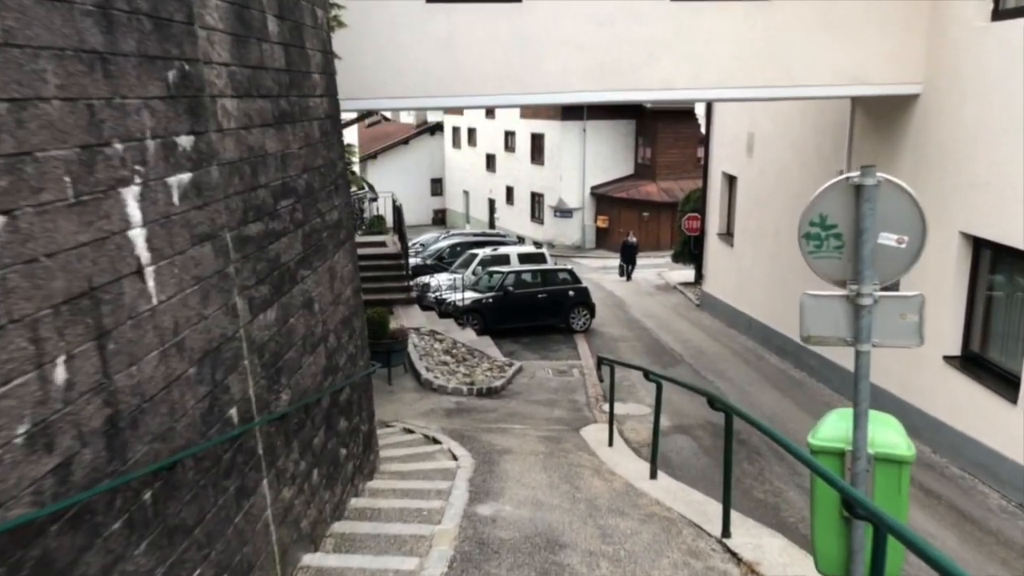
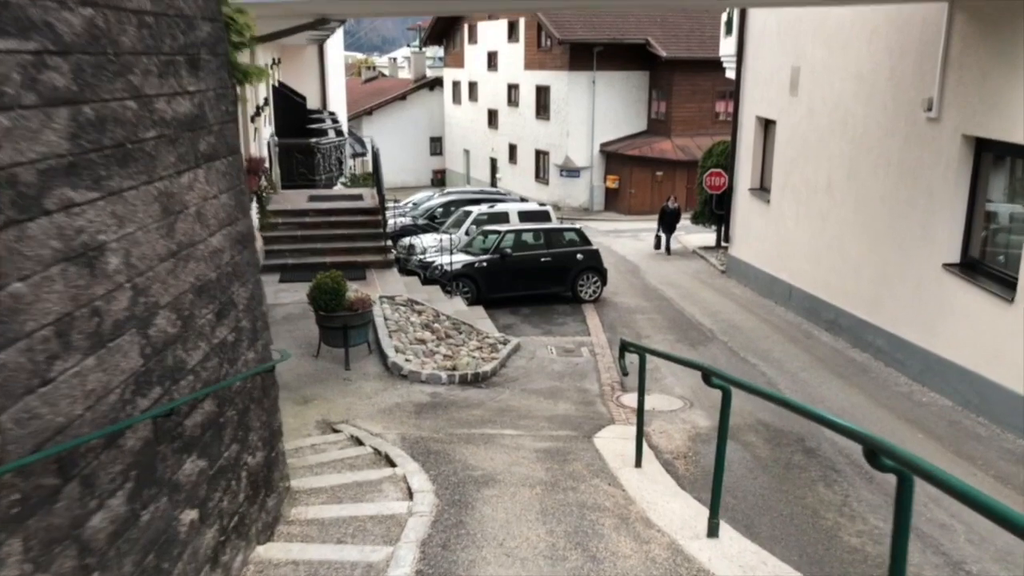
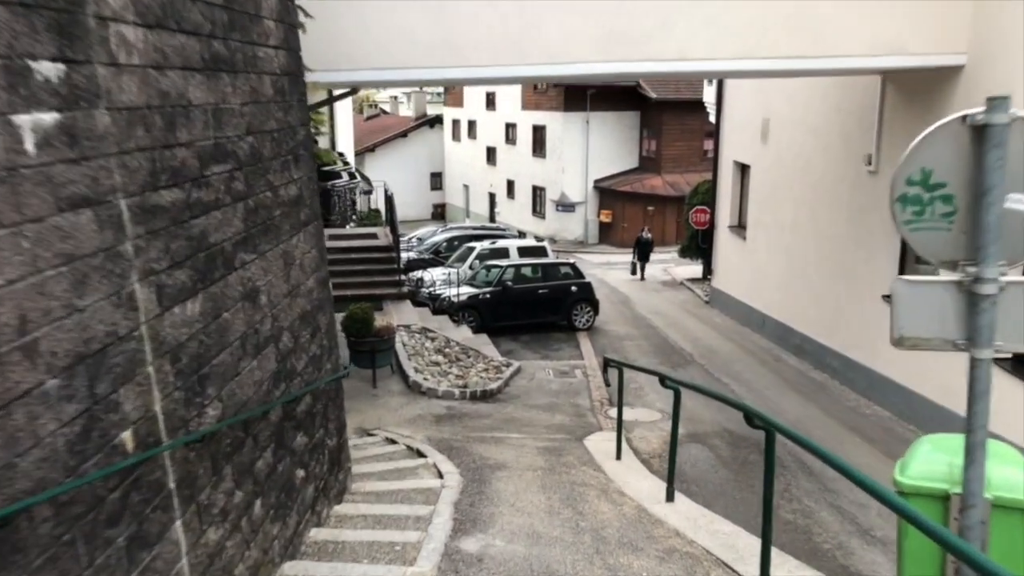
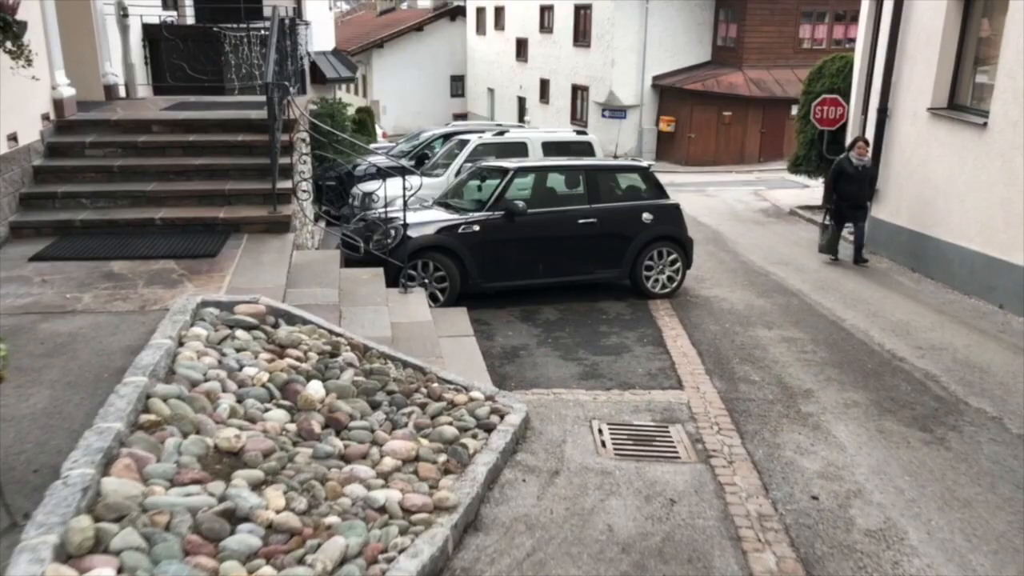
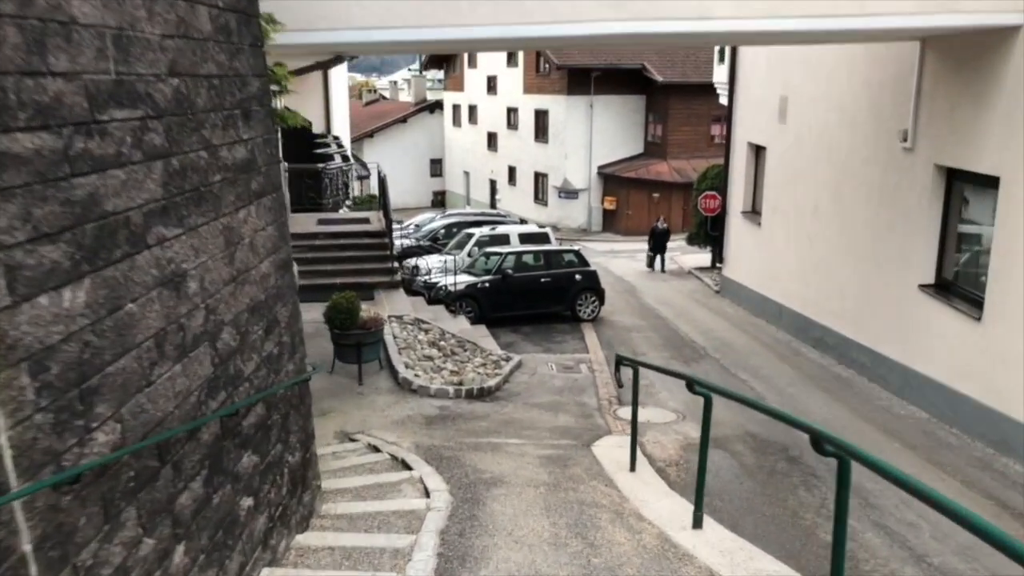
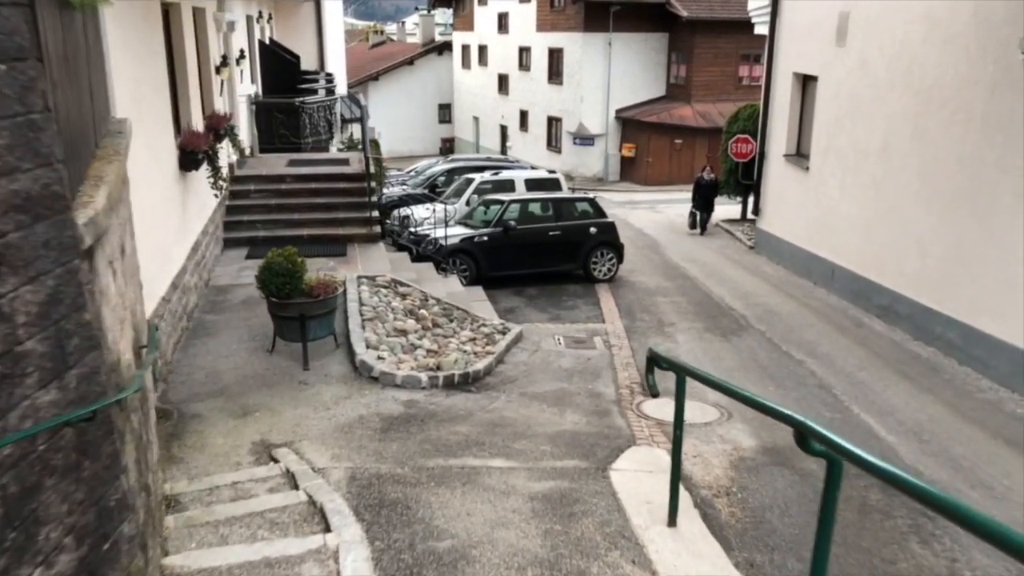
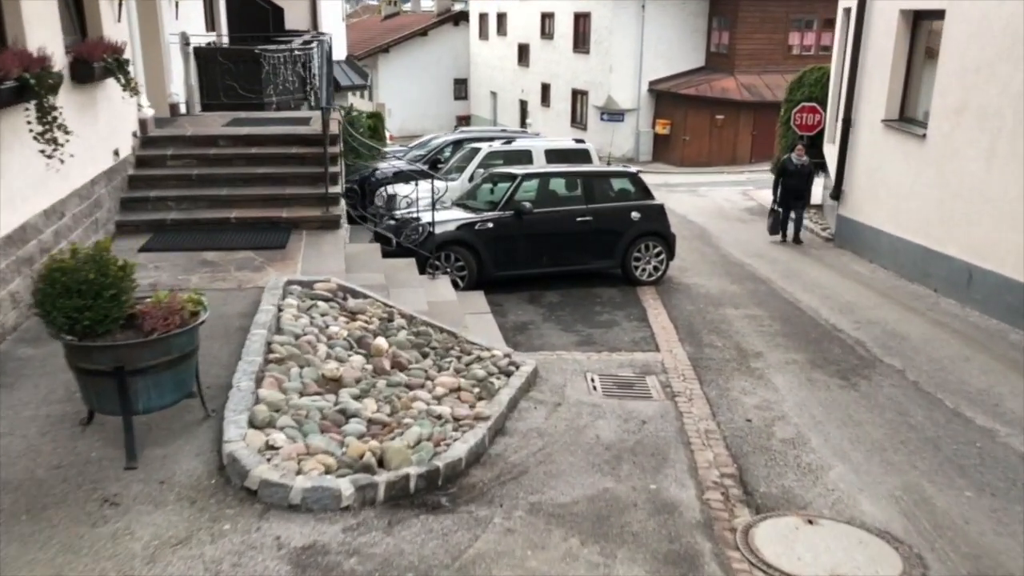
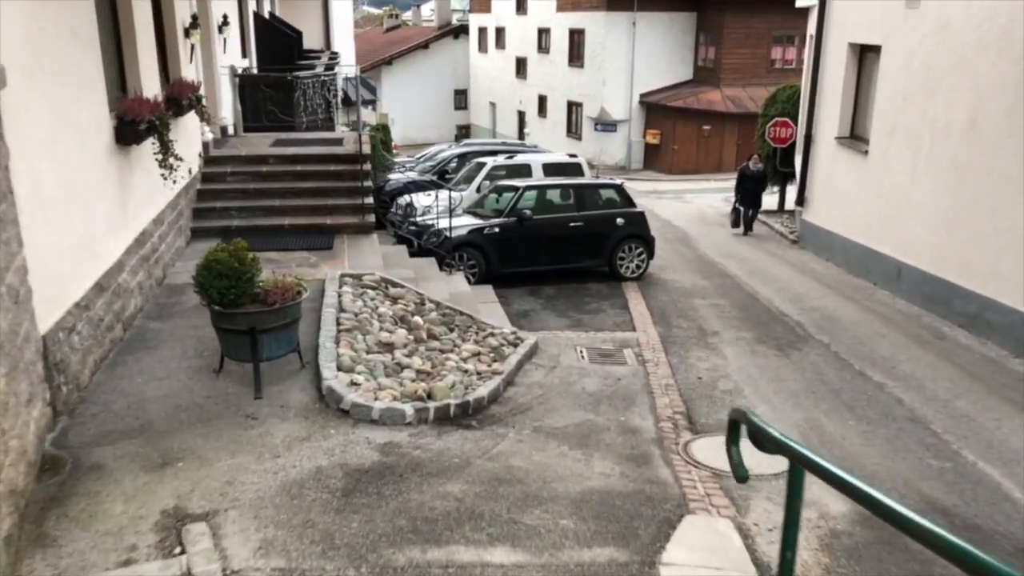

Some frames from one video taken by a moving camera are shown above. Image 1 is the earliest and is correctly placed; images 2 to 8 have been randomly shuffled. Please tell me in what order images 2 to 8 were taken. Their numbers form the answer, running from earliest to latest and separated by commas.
3, 5, 2, 6, 8, 7, 4
